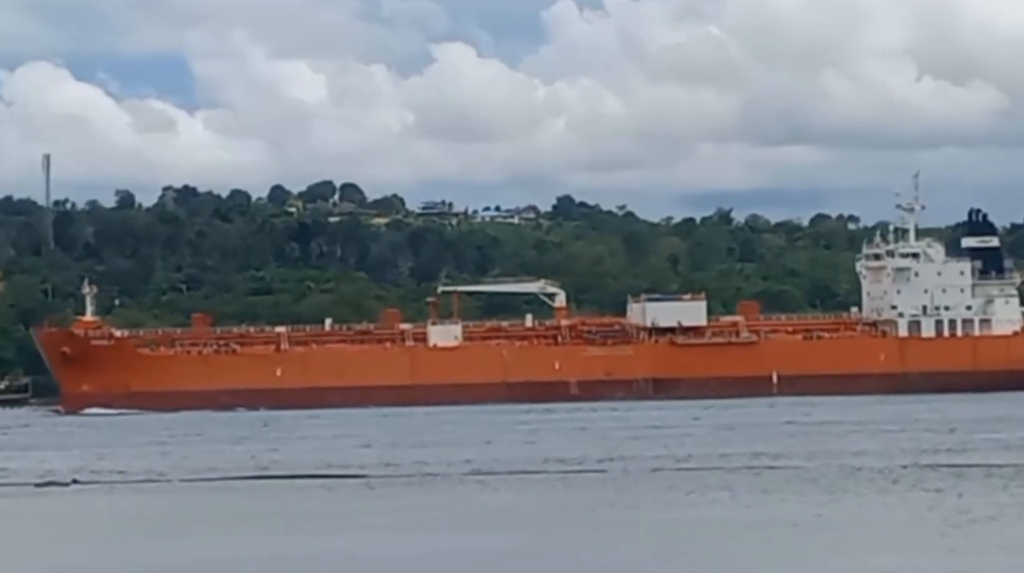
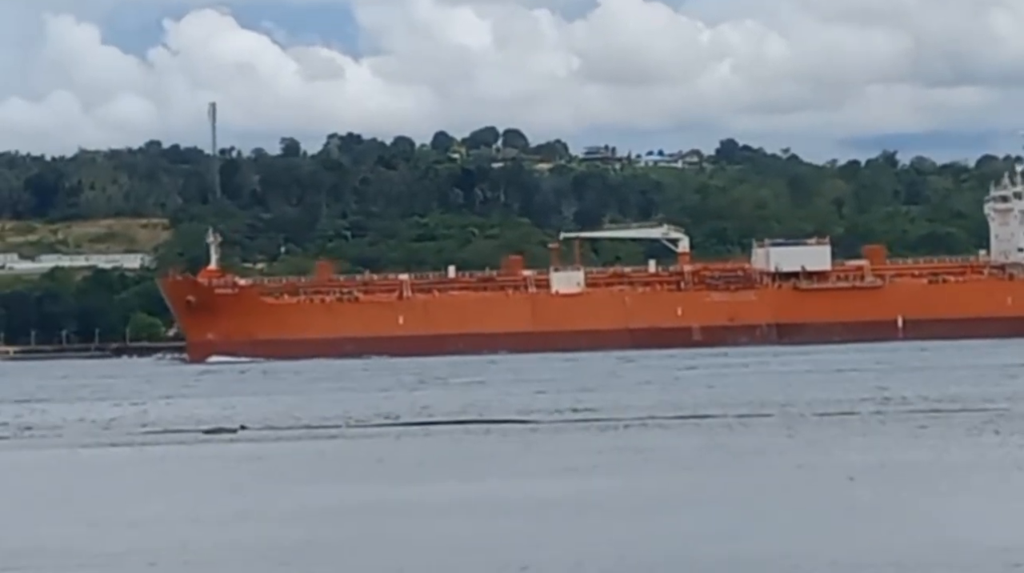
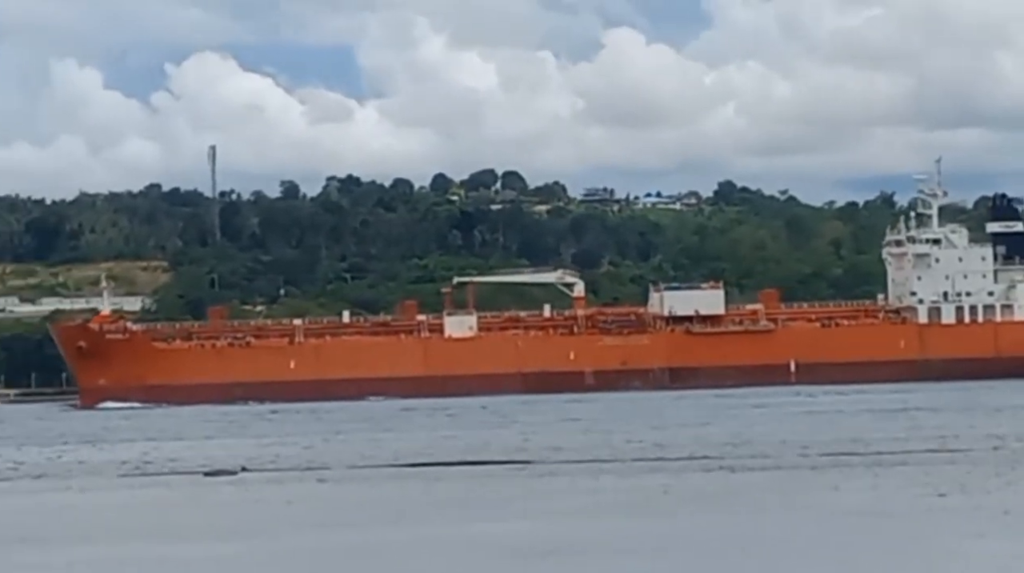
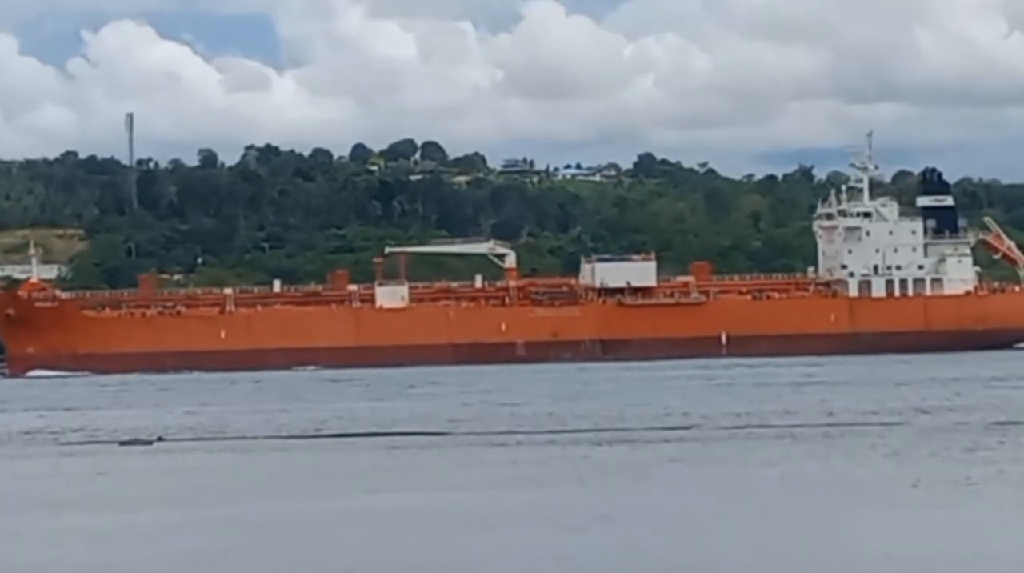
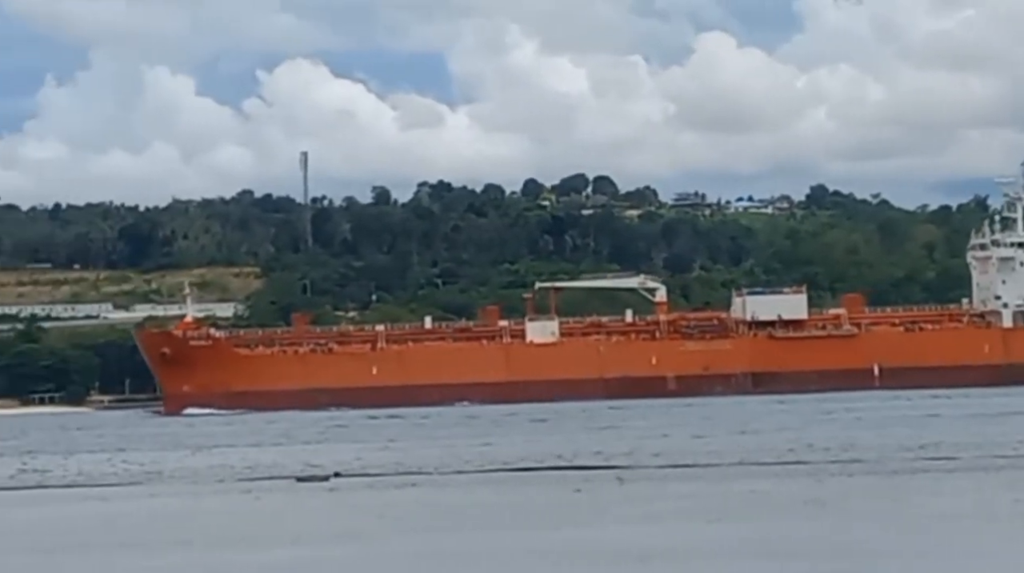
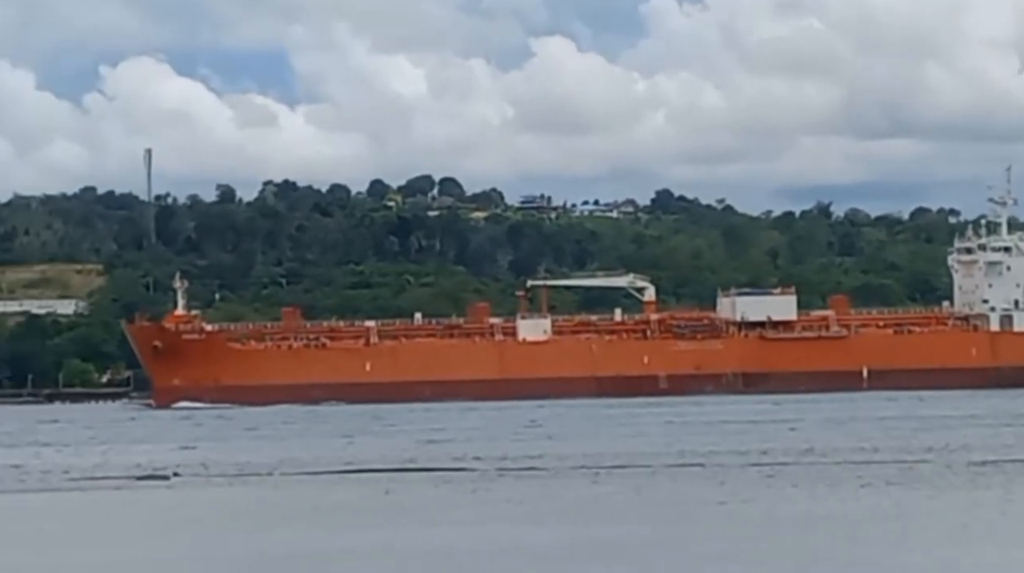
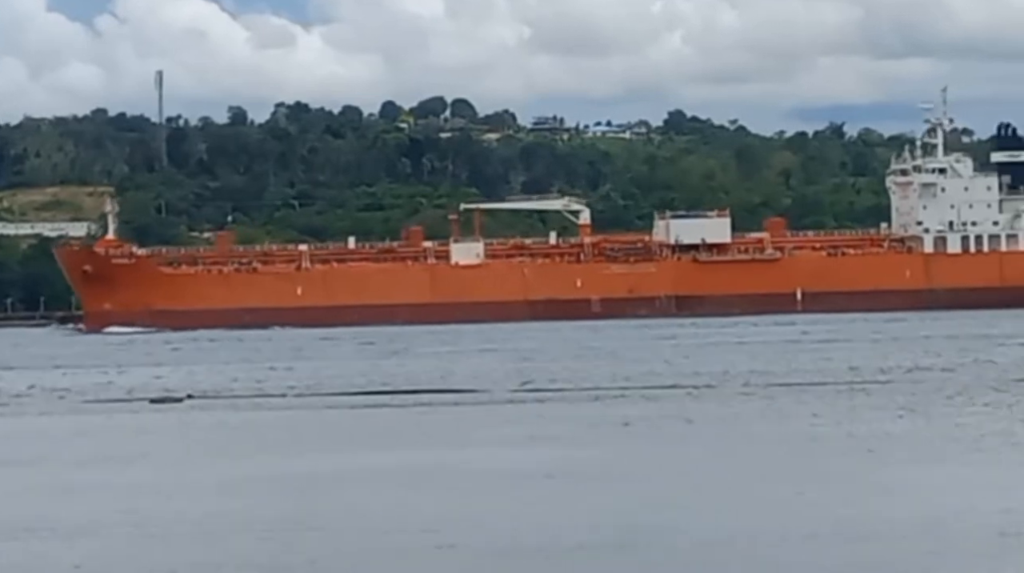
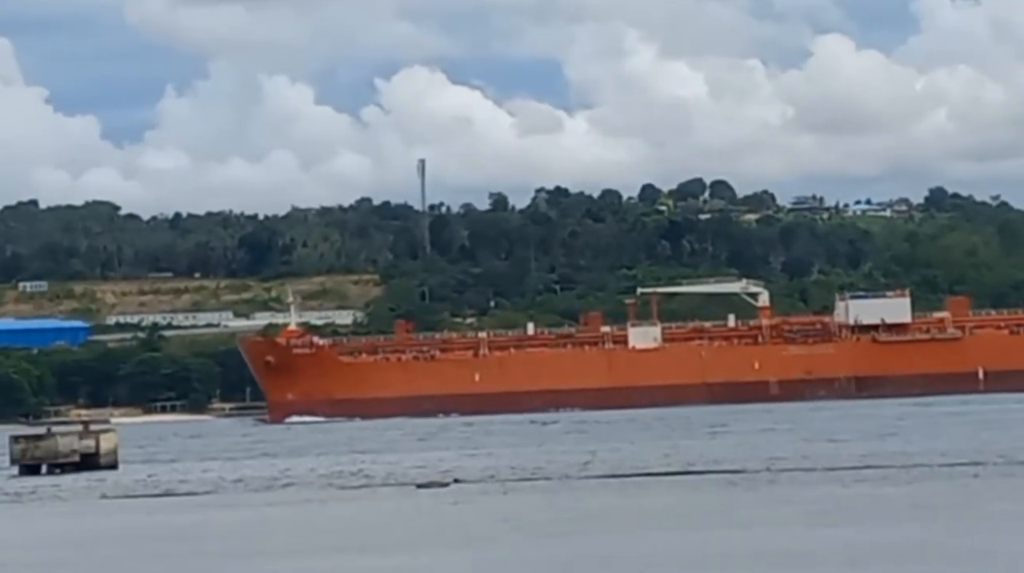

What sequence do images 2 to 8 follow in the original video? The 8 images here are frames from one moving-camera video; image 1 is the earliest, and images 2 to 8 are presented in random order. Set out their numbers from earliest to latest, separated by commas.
6, 2, 7, 4, 3, 5, 8
